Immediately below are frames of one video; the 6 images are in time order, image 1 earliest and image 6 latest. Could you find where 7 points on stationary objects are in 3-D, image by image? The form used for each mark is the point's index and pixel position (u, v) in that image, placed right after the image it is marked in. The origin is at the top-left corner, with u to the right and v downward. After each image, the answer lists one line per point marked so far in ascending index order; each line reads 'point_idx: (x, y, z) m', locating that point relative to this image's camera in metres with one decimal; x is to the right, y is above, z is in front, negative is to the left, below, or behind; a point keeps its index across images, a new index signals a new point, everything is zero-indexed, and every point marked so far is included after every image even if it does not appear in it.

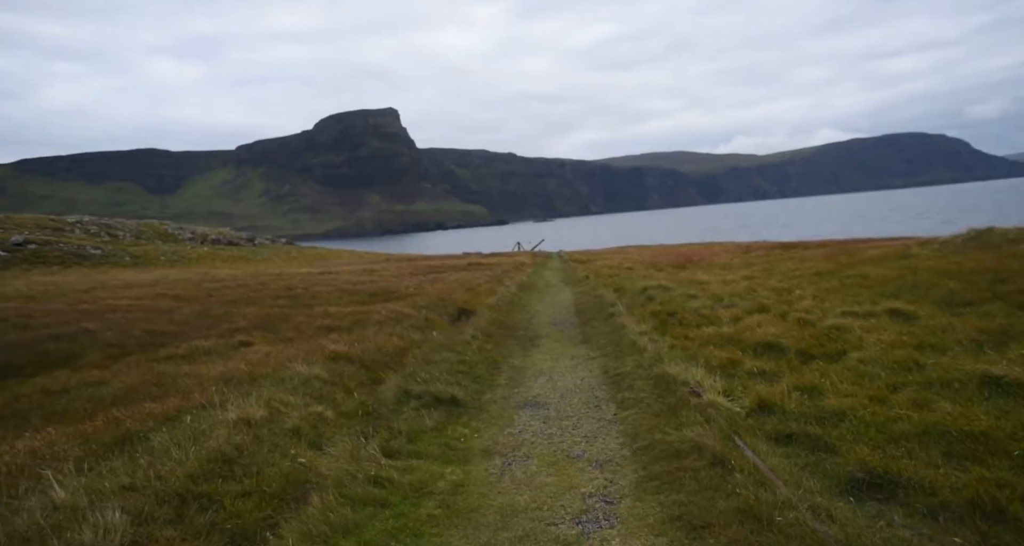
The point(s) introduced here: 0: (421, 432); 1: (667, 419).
0: (-1.6, -2.8, +12.0) m
1: (+2.7, -2.4, +11.7) m
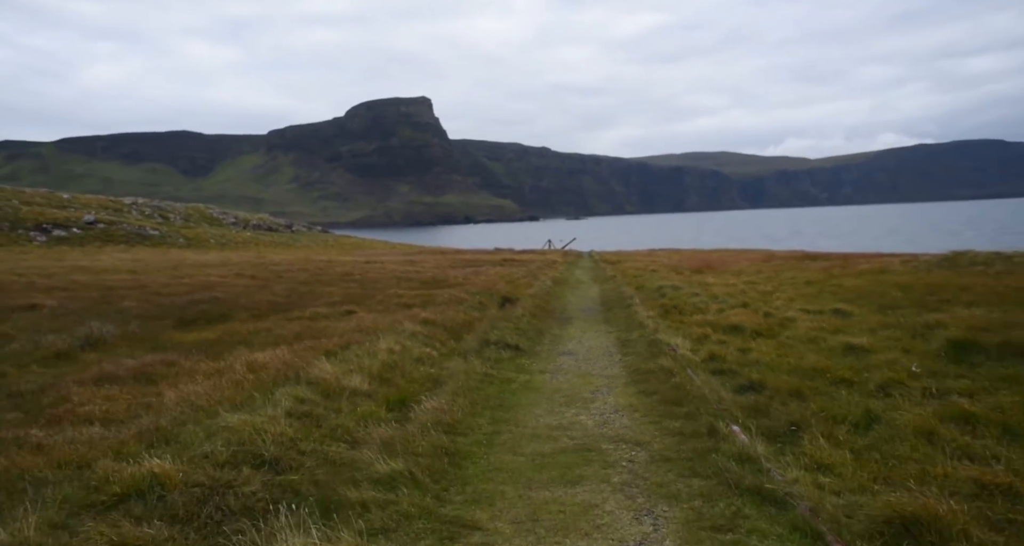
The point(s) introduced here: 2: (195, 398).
0: (-0.3, -2.6, +19.9) m
1: (+4.0, -2.4, +19.4) m
2: (-6.7, -2.6, +14.5) m
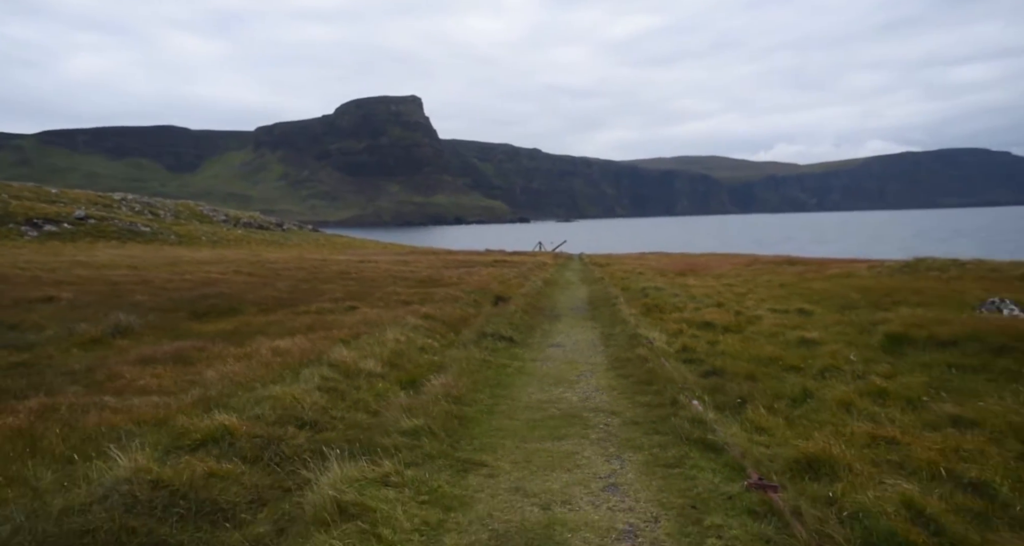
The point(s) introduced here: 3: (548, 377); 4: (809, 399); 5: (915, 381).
0: (-0.5, -2.5, +22.2) m
1: (+3.8, -2.4, +21.8) m
2: (-6.9, -2.5, +16.7) m
3: (+1.0, -2.7, +17.9) m
4: (+6.3, -2.7, +14.3) m
5: (+8.5, -2.3, +14.3) m
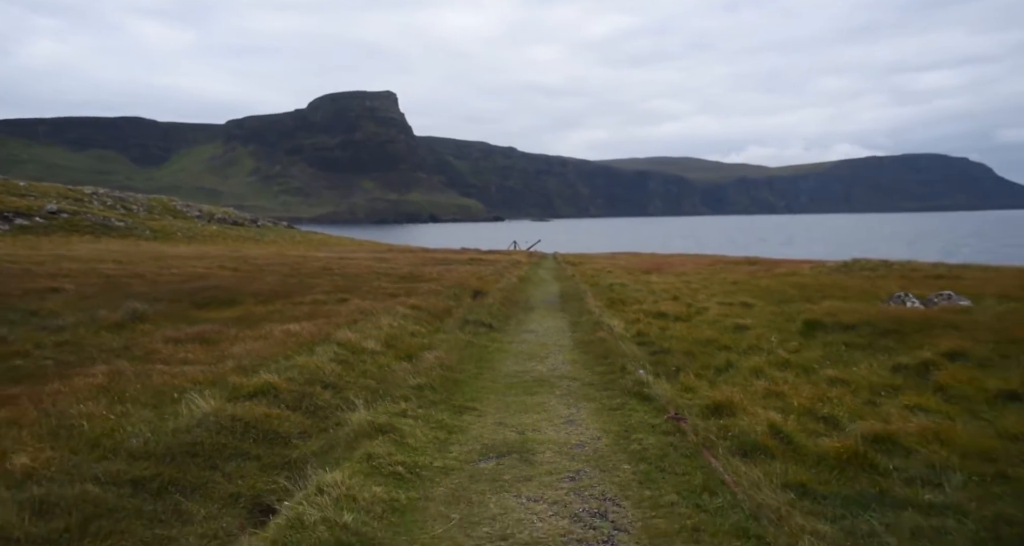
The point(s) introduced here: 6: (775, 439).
0: (-1.3, -2.3, +25.6) m
1: (+3.0, -2.2, +25.4) m
2: (-7.4, -2.2, +19.8) m
3: (+0.3, -2.6, +21.4) m
4: (+5.8, -2.5, +18.0) m
5: (+8.0, -2.2, +18.0) m
6: (+4.4, -2.8, +11.3) m
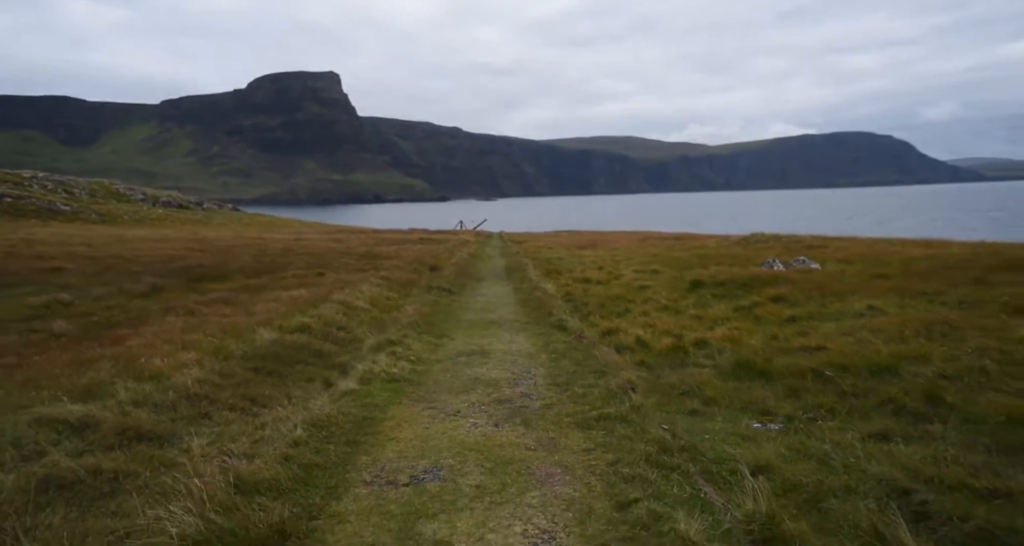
0: (-3.4, -1.2, +32.3) m
1: (+0.9, -1.0, +32.4) m
2: (-9.0, -1.3, +26.1) m
3: (-1.4, -1.5, +28.2) m
4: (+4.3, -1.5, +25.3) m
5: (+6.5, -1.1, +25.4) m
6: (+3.4, -1.9, +18.5) m
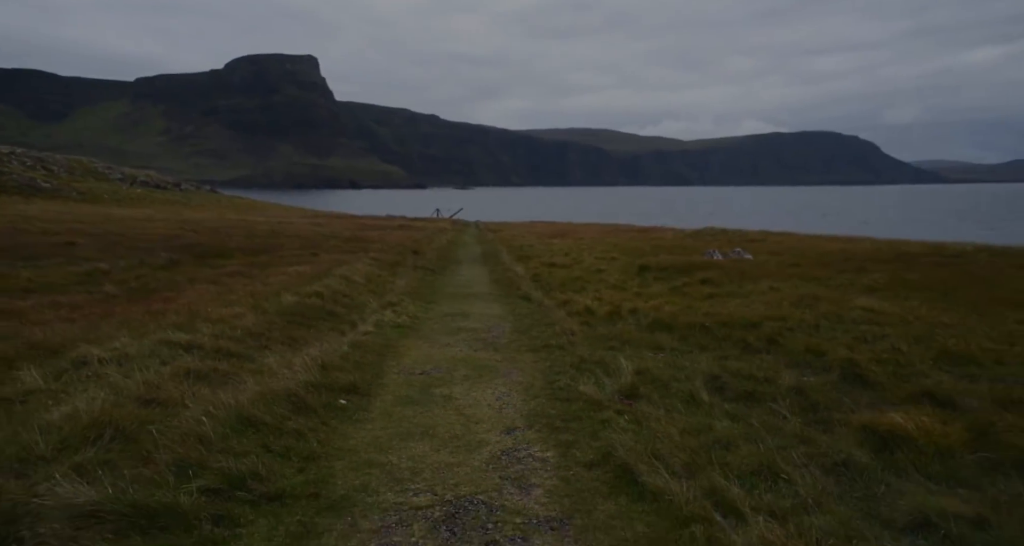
0: (-4.7, -0.2, +37.2) m
1: (-0.4, -0.1, +37.4) m
2: (-10.2, -0.3, +30.8) m
3: (-2.6, -0.6, +33.1) m
4: (+3.2, -0.8, +30.4) m
5: (+5.4, -0.5, +30.6) m
6: (+2.5, -1.3, +23.6) m
